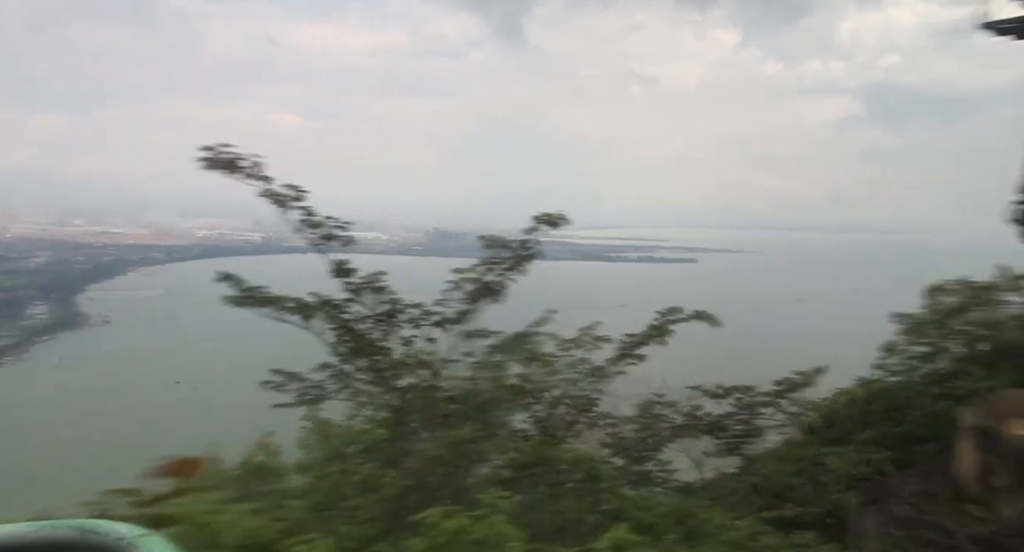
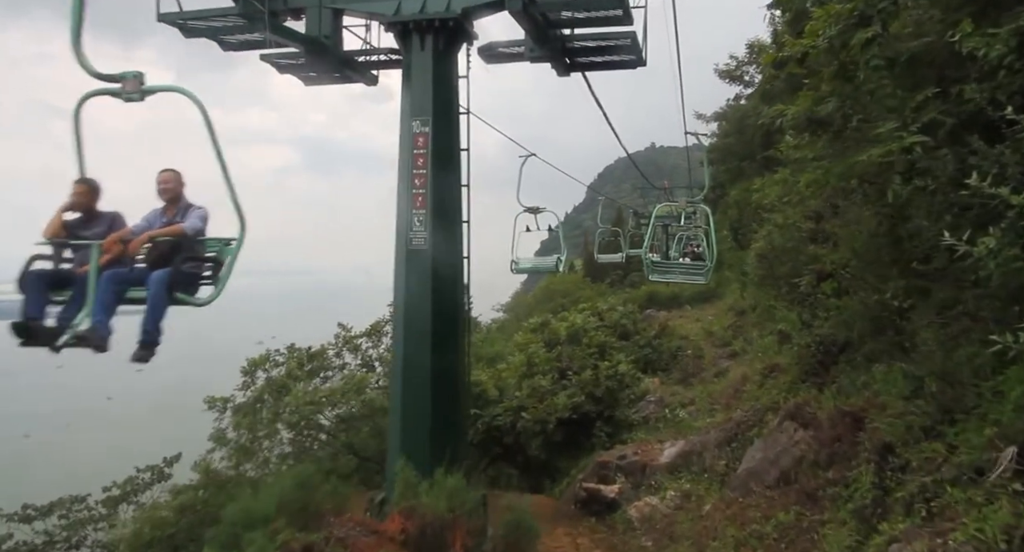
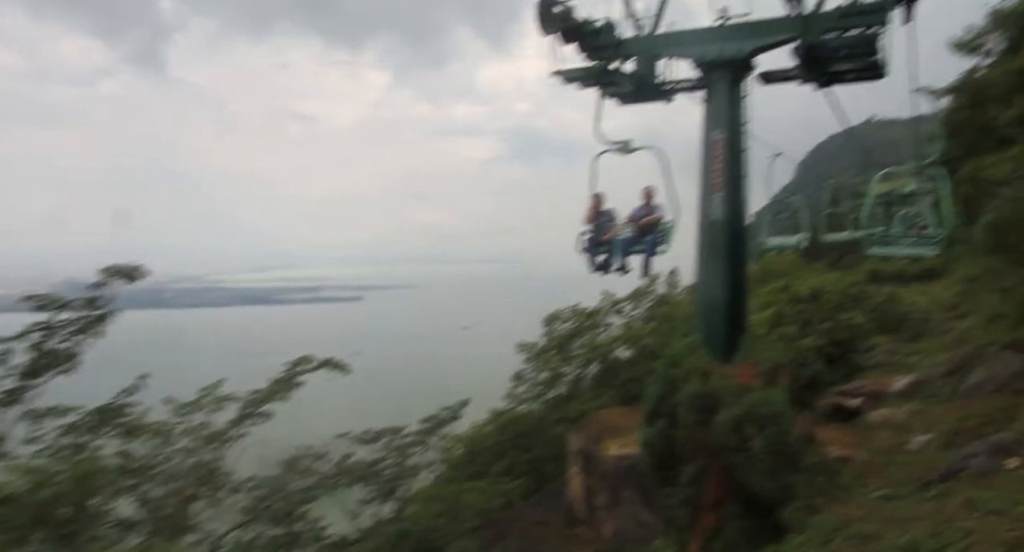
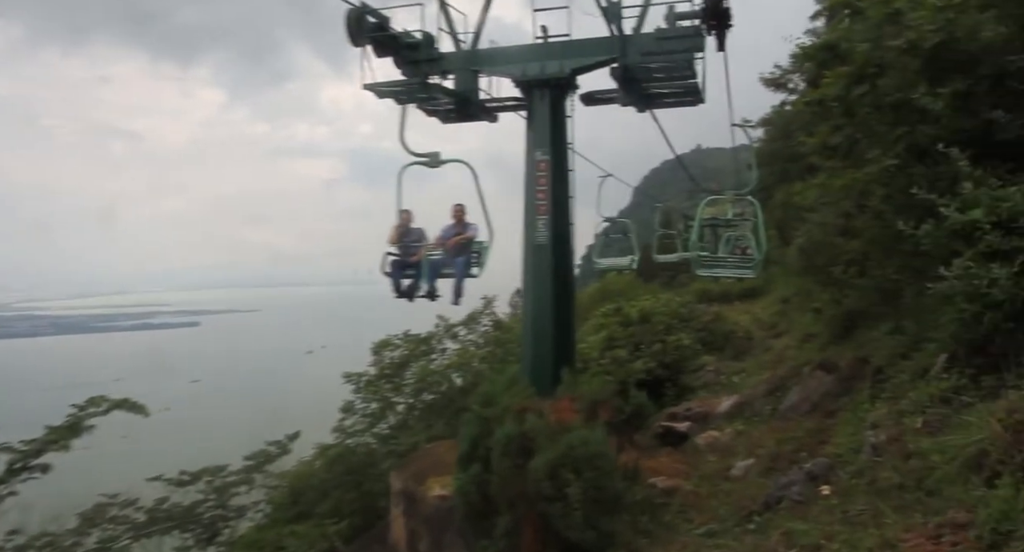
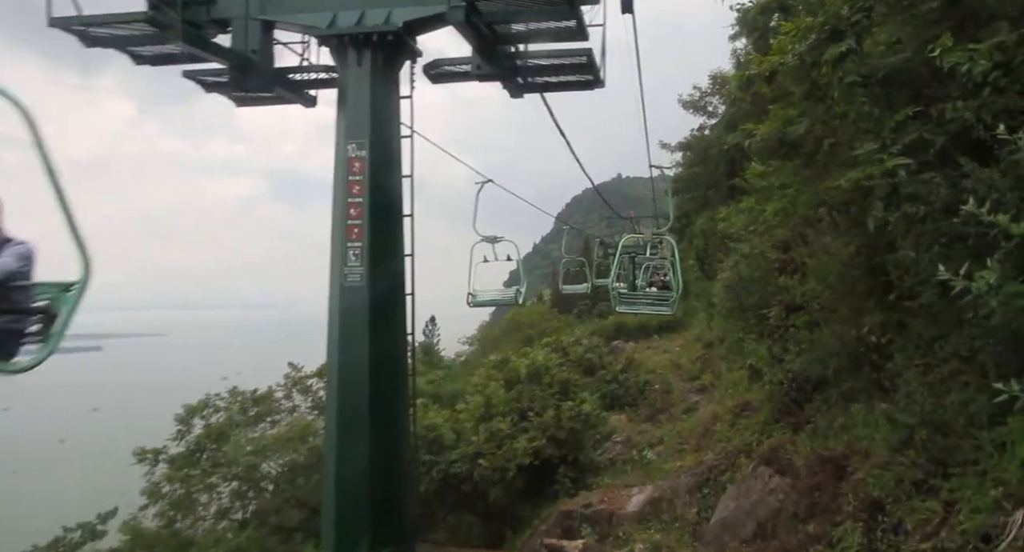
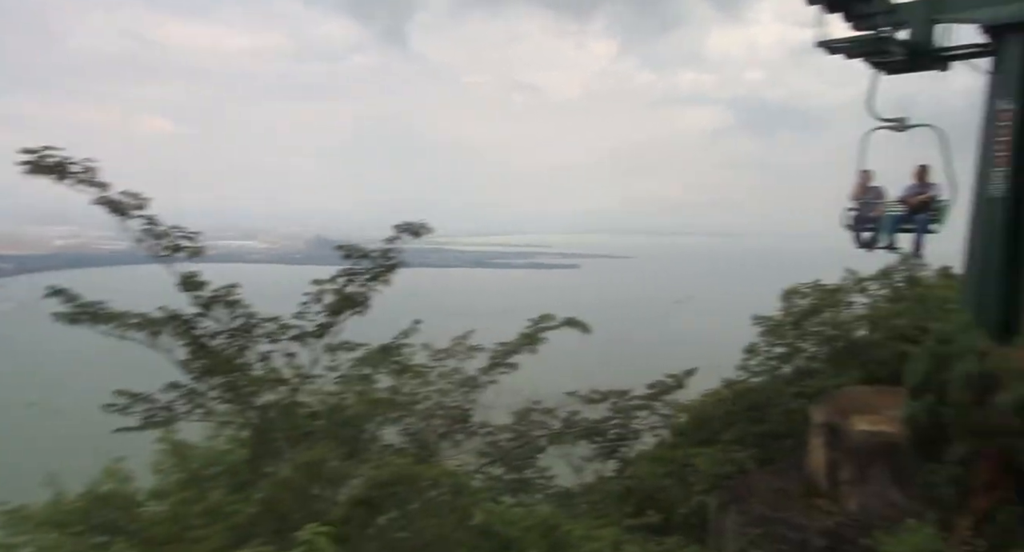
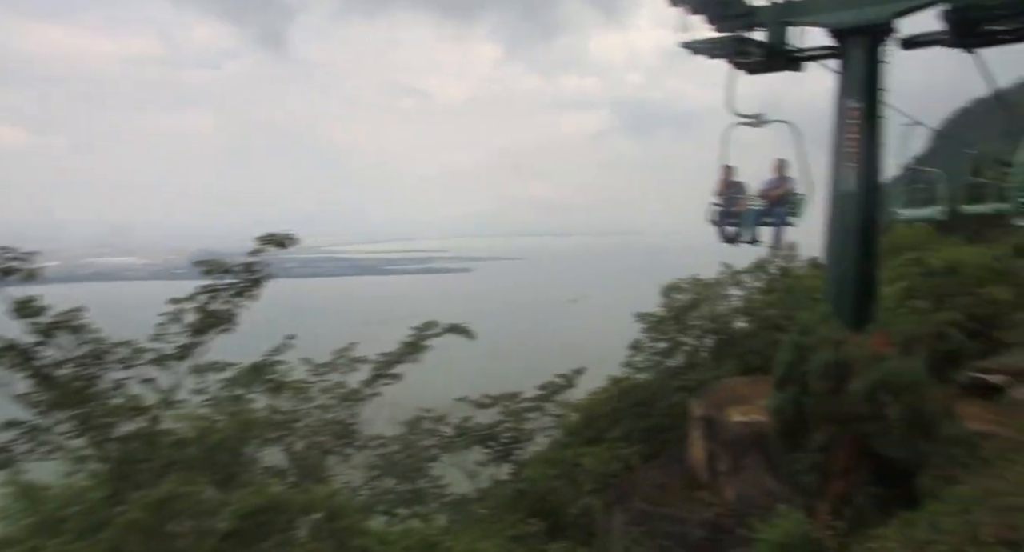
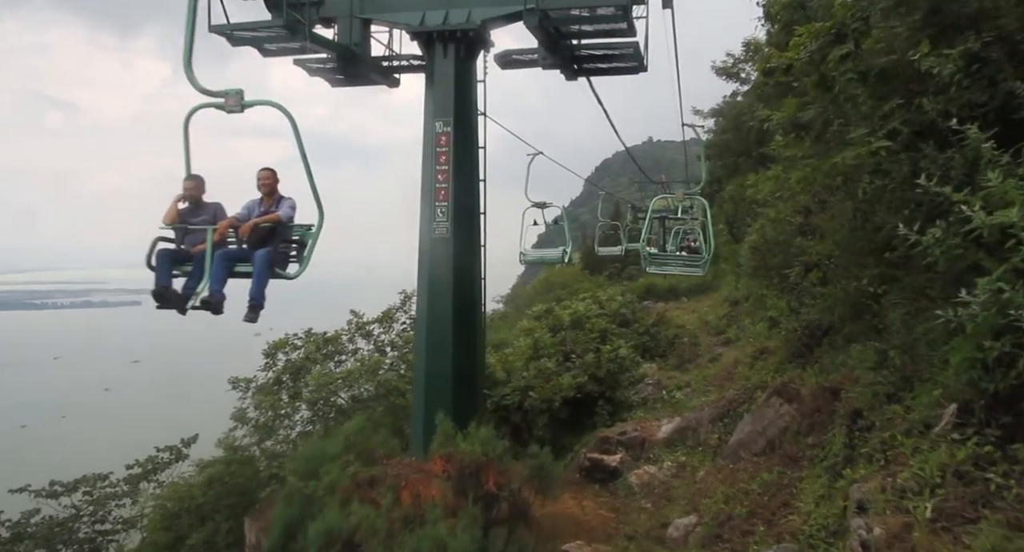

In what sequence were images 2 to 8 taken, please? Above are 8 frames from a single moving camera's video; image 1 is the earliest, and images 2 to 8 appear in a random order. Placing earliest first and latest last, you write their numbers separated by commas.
6, 7, 3, 4, 8, 2, 5
